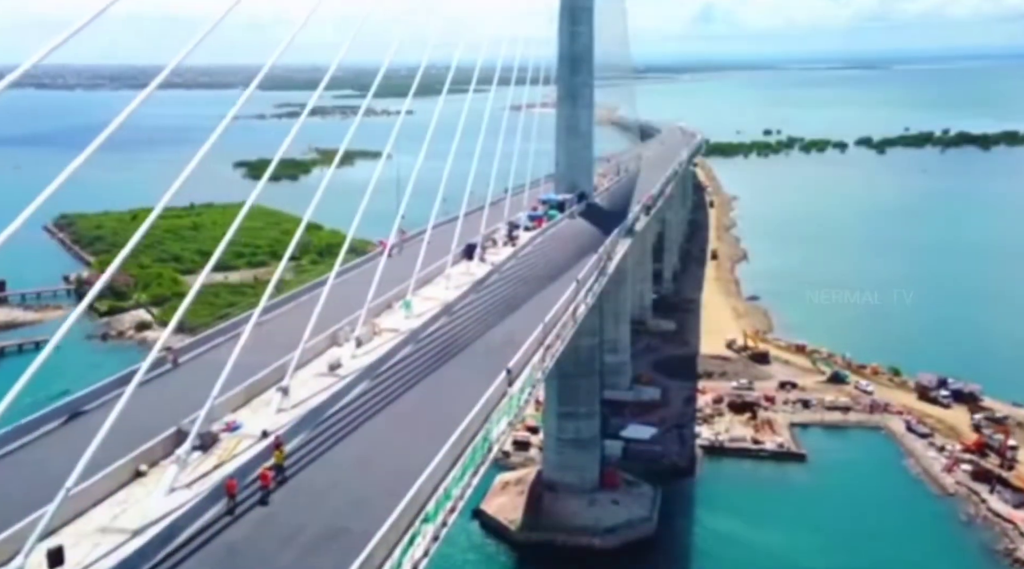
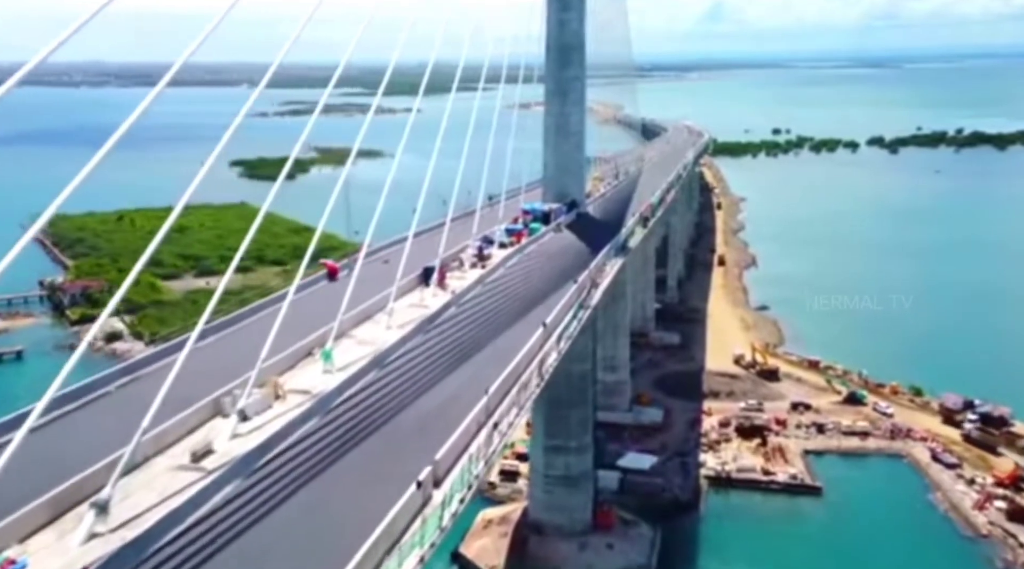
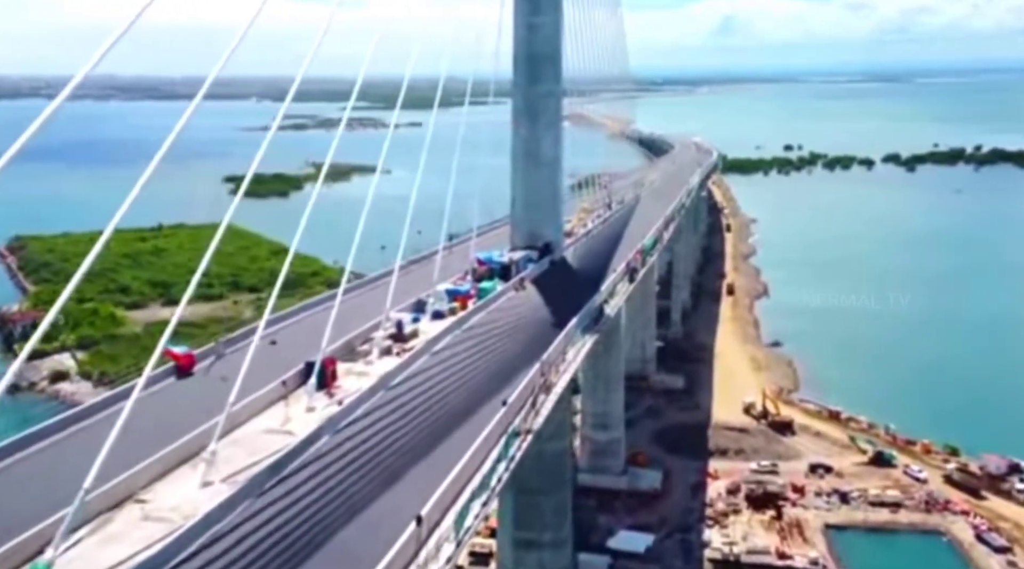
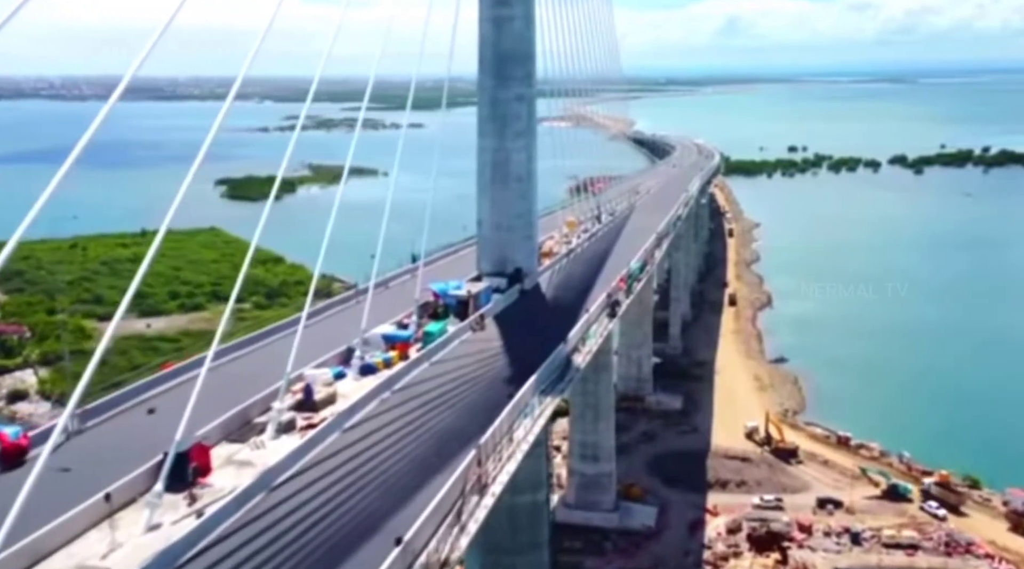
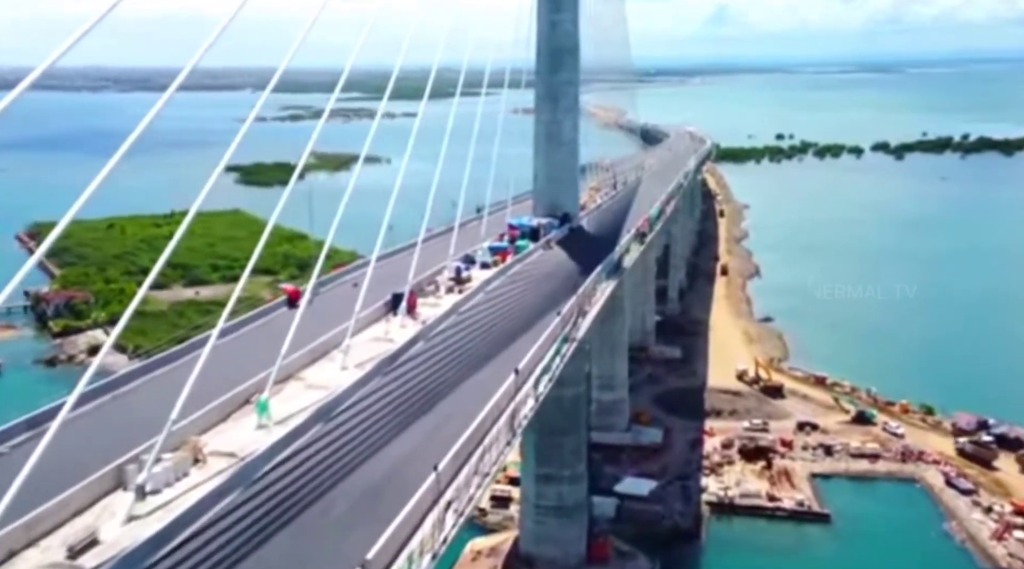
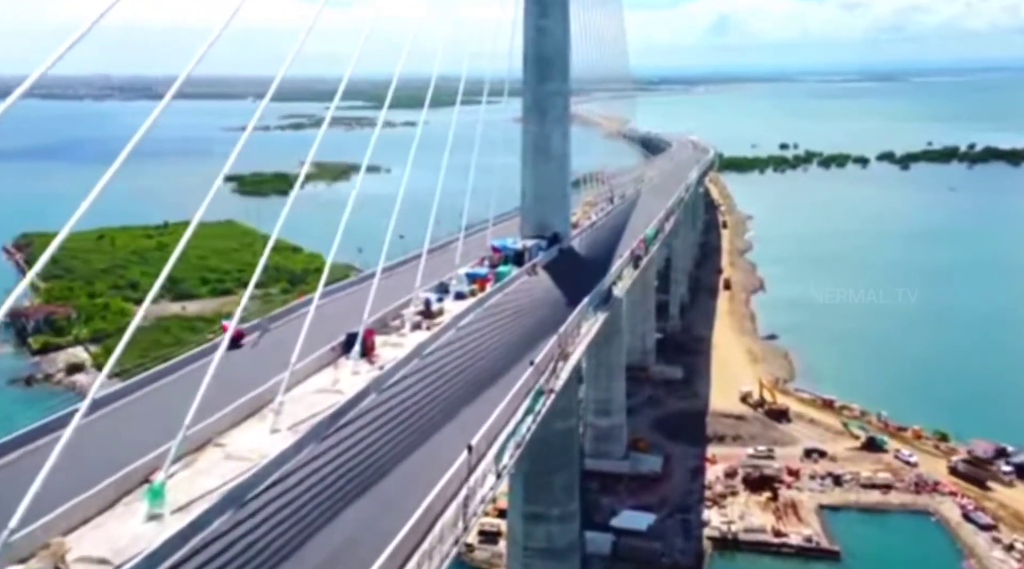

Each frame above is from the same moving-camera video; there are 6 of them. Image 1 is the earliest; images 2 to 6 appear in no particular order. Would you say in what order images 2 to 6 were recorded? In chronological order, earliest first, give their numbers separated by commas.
2, 5, 6, 3, 4
